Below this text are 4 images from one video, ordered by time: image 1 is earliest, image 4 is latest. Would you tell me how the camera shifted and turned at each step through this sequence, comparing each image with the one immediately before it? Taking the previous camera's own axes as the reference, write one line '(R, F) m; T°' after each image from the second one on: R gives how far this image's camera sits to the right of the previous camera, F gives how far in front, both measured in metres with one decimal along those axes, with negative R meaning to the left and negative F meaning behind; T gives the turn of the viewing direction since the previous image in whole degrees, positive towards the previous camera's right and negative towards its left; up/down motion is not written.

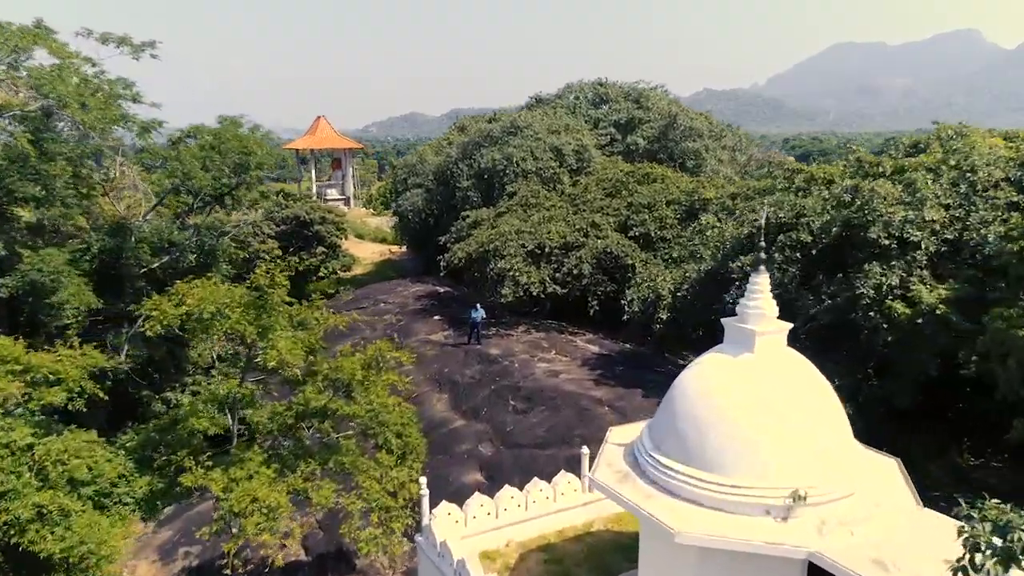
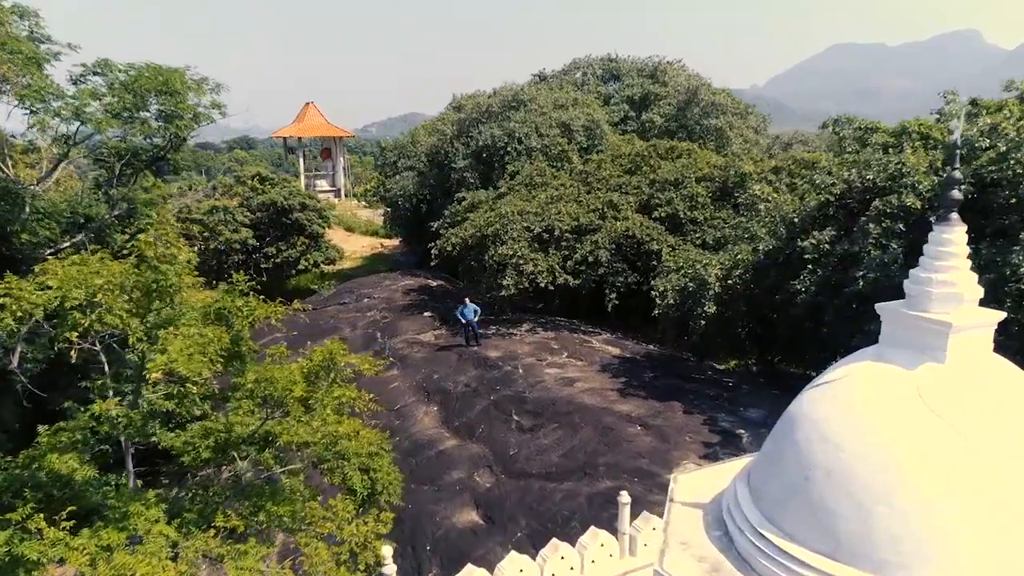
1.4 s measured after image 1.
(-0.1, +3.4) m; 0°
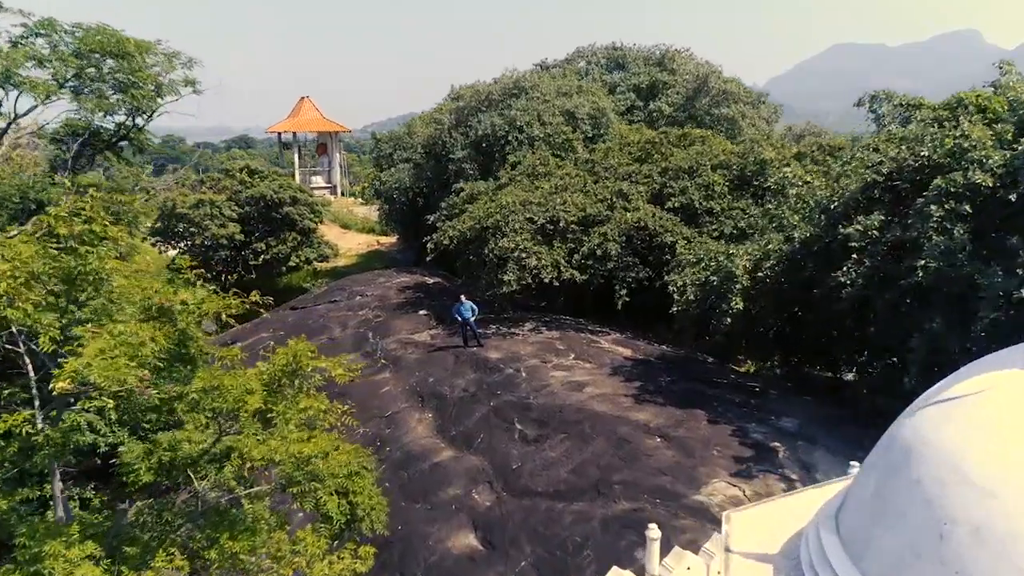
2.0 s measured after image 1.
(0.0, +1.4) m; 0°
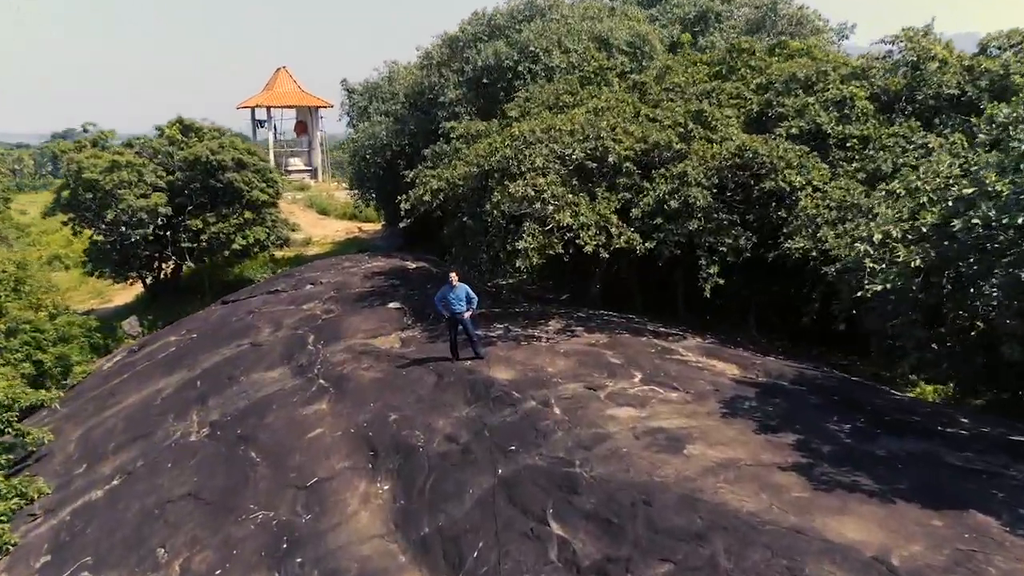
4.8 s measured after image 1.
(-0.2, +6.4) m; 0°
